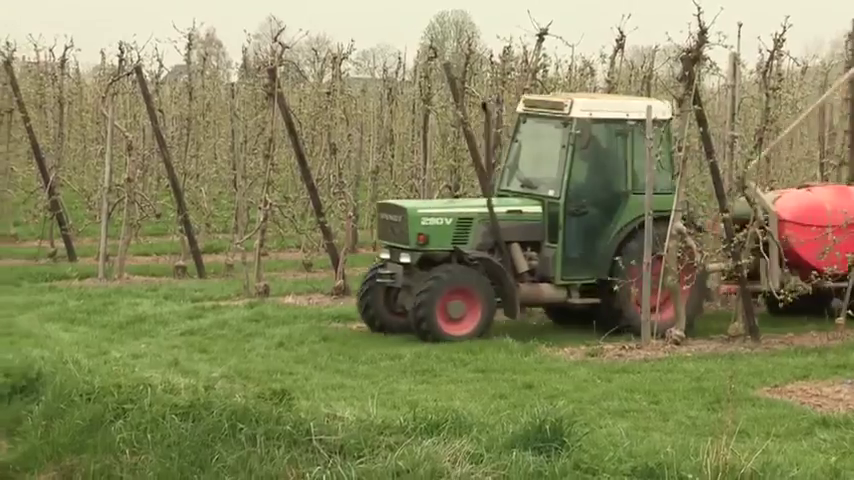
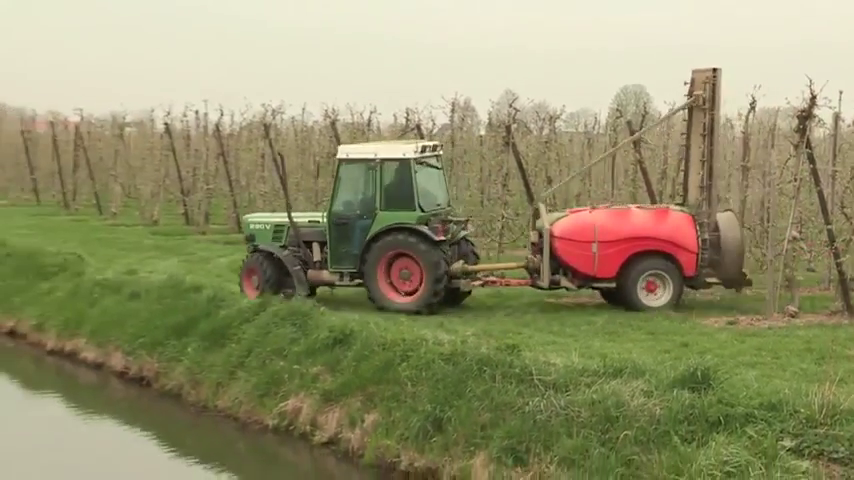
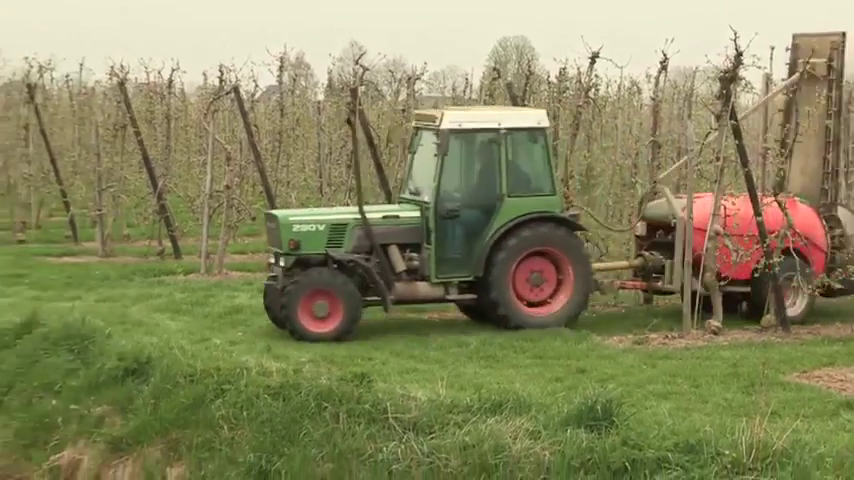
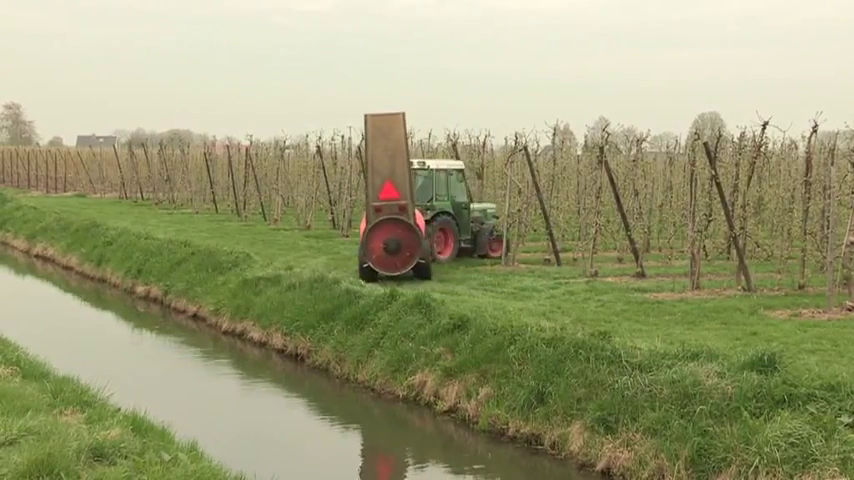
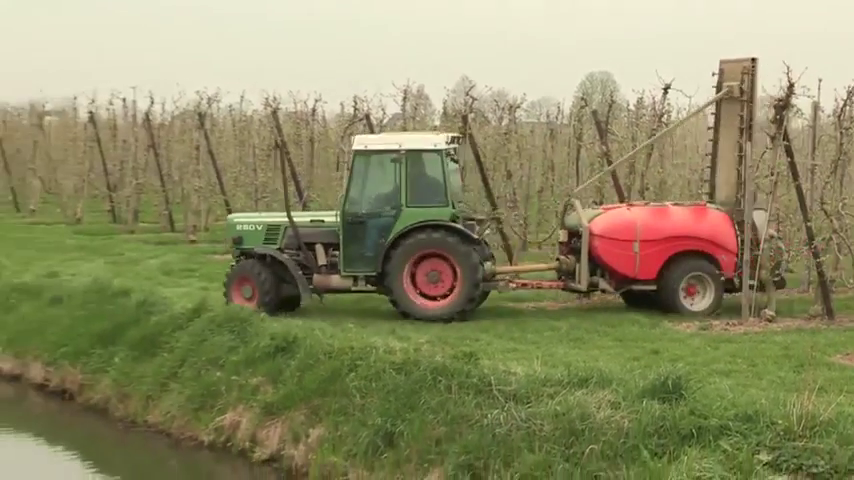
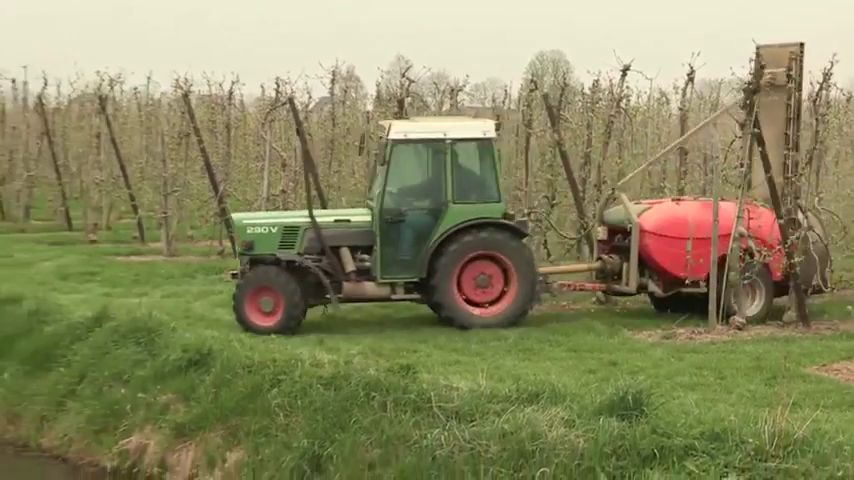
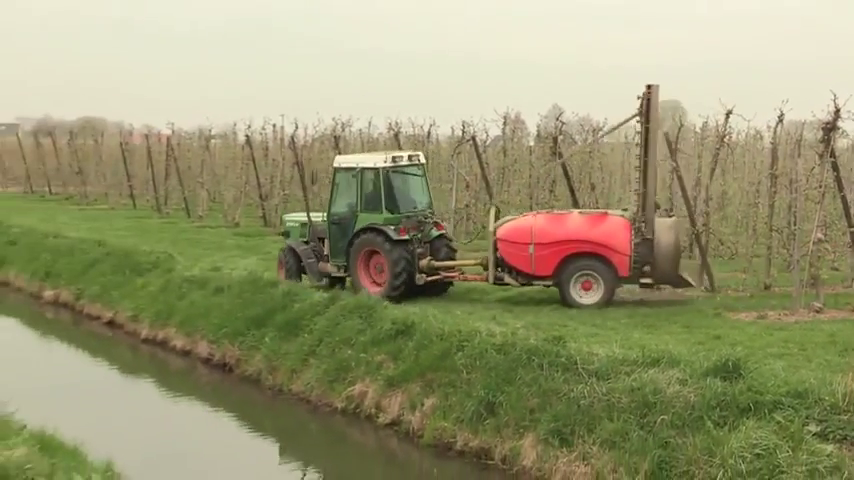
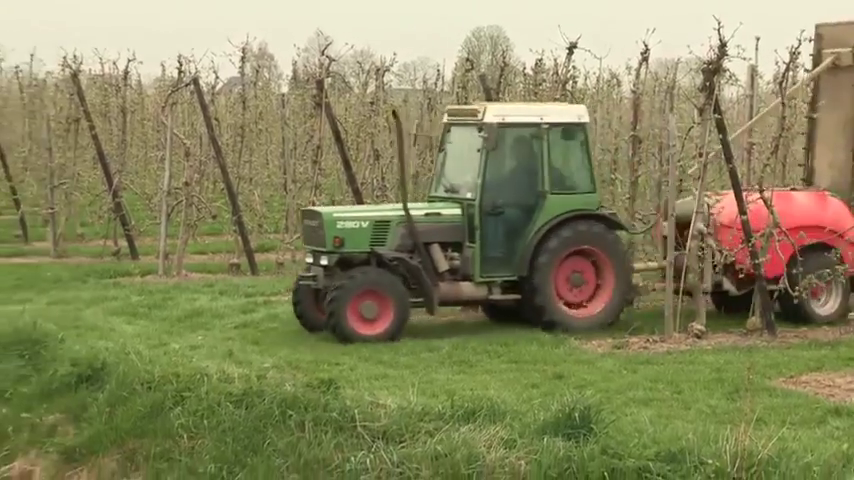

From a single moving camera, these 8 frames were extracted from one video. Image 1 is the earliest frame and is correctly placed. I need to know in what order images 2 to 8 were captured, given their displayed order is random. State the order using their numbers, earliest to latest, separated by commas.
8, 3, 6, 5, 2, 7, 4
